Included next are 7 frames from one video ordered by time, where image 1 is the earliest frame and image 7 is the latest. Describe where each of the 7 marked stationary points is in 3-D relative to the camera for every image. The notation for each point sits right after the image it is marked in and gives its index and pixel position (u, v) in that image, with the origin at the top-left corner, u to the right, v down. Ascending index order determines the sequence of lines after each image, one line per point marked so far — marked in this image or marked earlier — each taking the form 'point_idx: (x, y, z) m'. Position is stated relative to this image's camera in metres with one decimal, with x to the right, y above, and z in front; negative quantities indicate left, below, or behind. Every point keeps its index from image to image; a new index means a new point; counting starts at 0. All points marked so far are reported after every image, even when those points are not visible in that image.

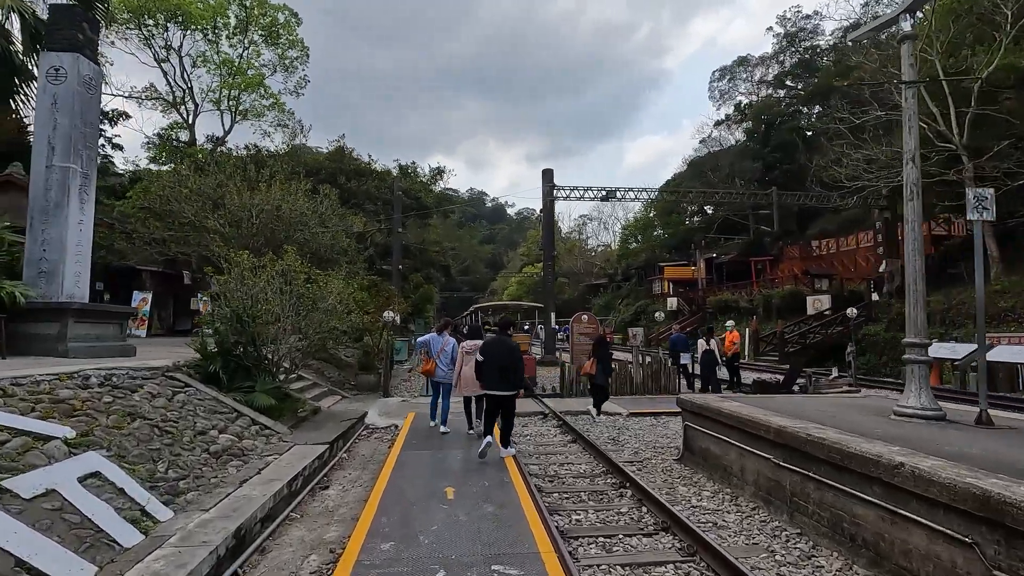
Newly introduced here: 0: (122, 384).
0: (-4.9, -1.2, +6.7) m
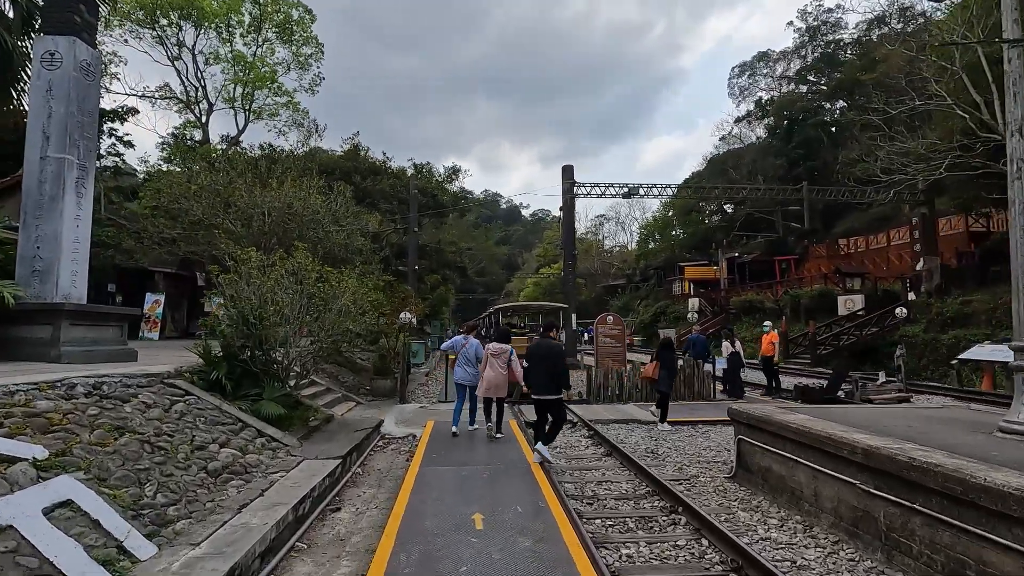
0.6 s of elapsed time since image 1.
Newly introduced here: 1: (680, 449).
0: (-4.5, -1.2, +6.0) m
1: (+2.7, -2.6, +8.7) m
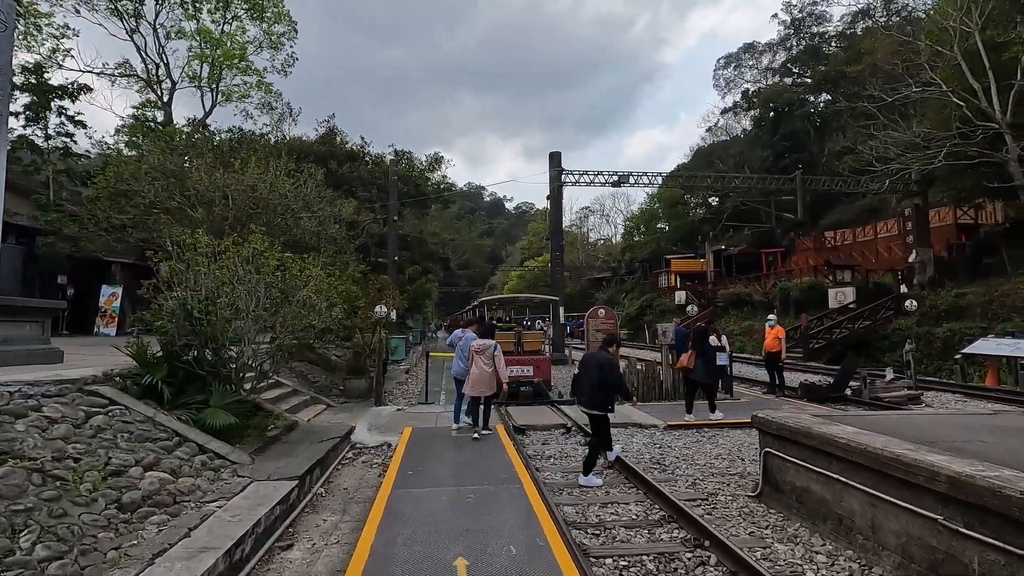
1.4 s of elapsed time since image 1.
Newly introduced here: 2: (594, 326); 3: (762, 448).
0: (-4.6, -1.1, +4.8) m
1: (+2.6, -2.5, +7.7) m
2: (+2.3, -1.1, +15.4) m
3: (+2.8, -1.8, +5.9) m
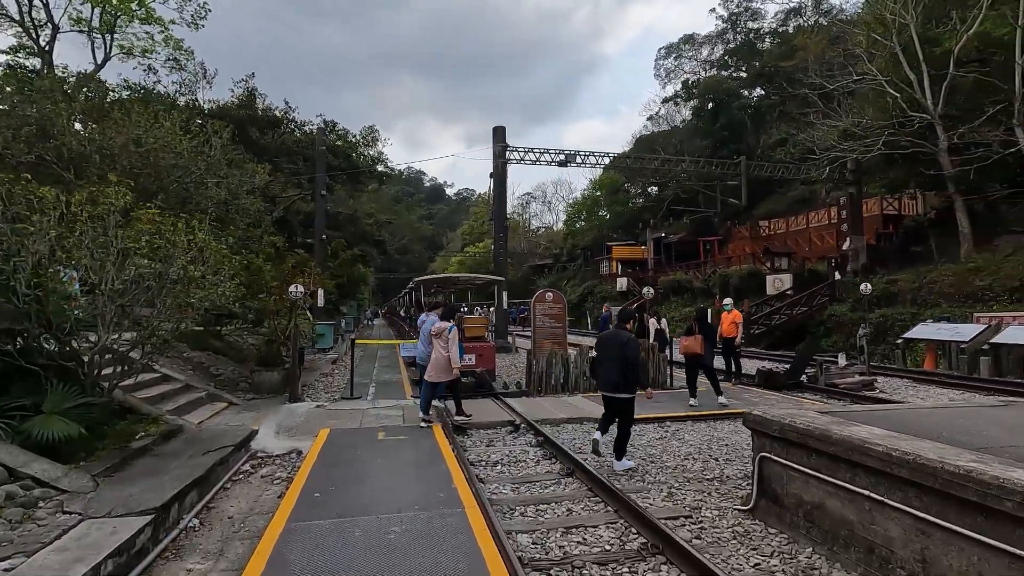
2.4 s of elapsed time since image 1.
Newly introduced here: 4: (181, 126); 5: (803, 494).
0: (-5.0, -0.8, +3.0) m
1: (+1.8, -2.2, +6.7) m
2: (+0.8, -0.6, +14.2) m
3: (+2.2, -1.5, +4.9) m
4: (-8.1, +4.0, +13.3) m
5: (+2.4, -1.7, +4.4) m
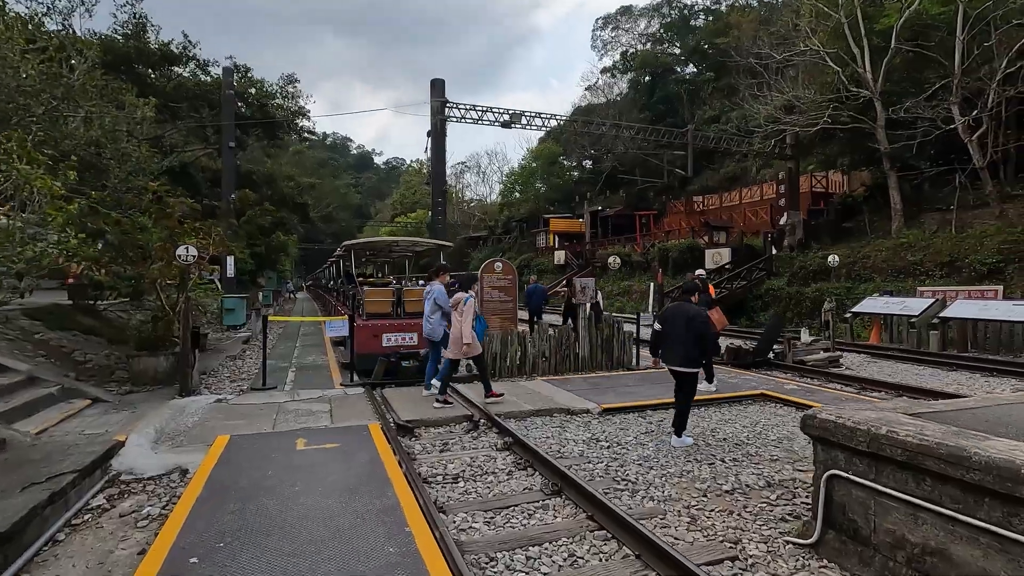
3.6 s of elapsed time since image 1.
0: (-4.8, -0.6, +0.8) m
1: (+1.5, -1.8, +5.4) m
2: (-0.5, +0.1, +12.6) m
3: (+2.1, -1.2, +3.6) m
4: (-9.2, +4.7, +10.3) m
5: (+2.3, -1.4, +3.1) m
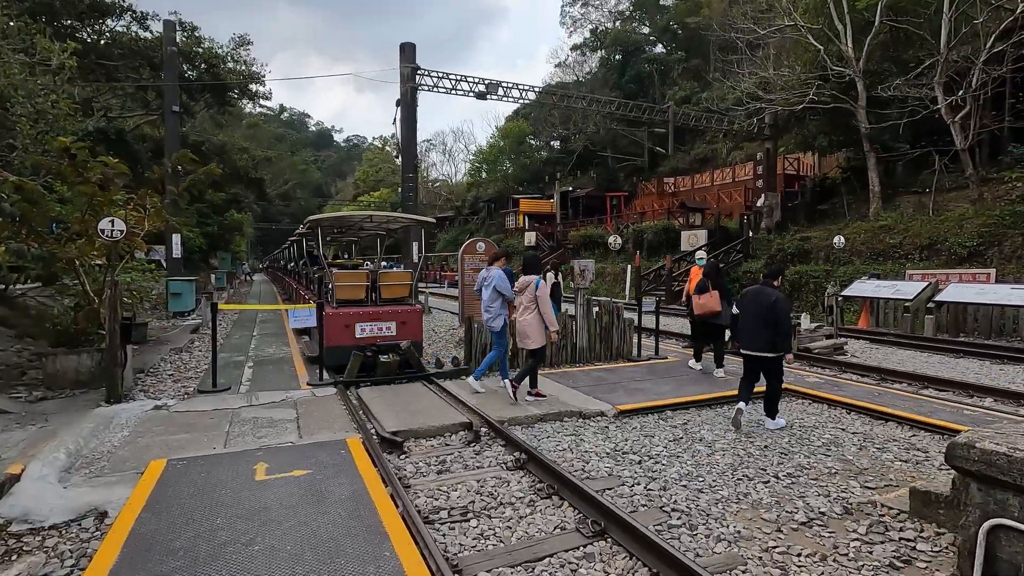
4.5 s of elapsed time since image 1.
0: (-4.3, -0.6, -0.6) m
1: (+1.6, -1.7, +4.4) m
2: (-0.9, +0.5, +11.5) m
3: (+2.4, -1.2, +2.7) m
4: (-9.3, +5.0, +8.4) m
5: (+2.6, -1.4, +2.2) m
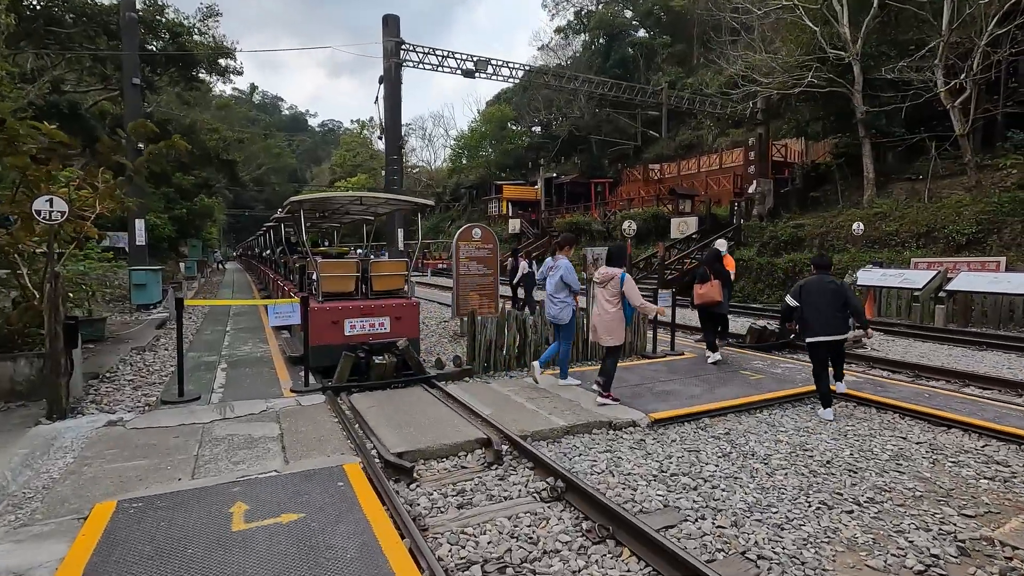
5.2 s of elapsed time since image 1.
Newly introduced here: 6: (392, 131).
0: (-3.8, -0.7, -1.6) m
1: (+1.9, -1.6, +3.7) m
2: (-0.9, +0.7, +10.5) m
3: (+2.7, -1.1, +2.0) m
4: (-9.2, +5.1, +7.1) m
5: (+3.0, -1.4, +1.5) m
6: (-3.7, +5.0, +16.8) m
